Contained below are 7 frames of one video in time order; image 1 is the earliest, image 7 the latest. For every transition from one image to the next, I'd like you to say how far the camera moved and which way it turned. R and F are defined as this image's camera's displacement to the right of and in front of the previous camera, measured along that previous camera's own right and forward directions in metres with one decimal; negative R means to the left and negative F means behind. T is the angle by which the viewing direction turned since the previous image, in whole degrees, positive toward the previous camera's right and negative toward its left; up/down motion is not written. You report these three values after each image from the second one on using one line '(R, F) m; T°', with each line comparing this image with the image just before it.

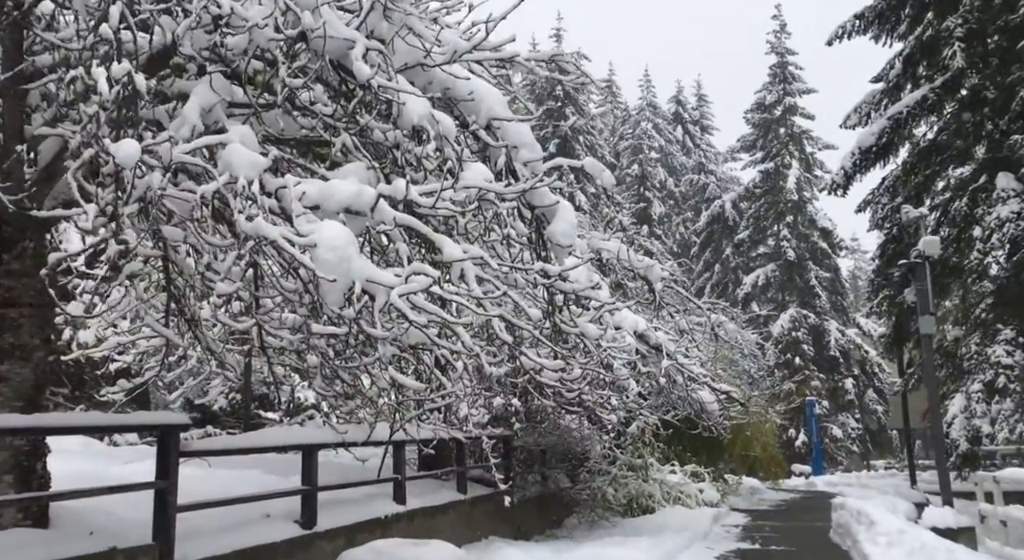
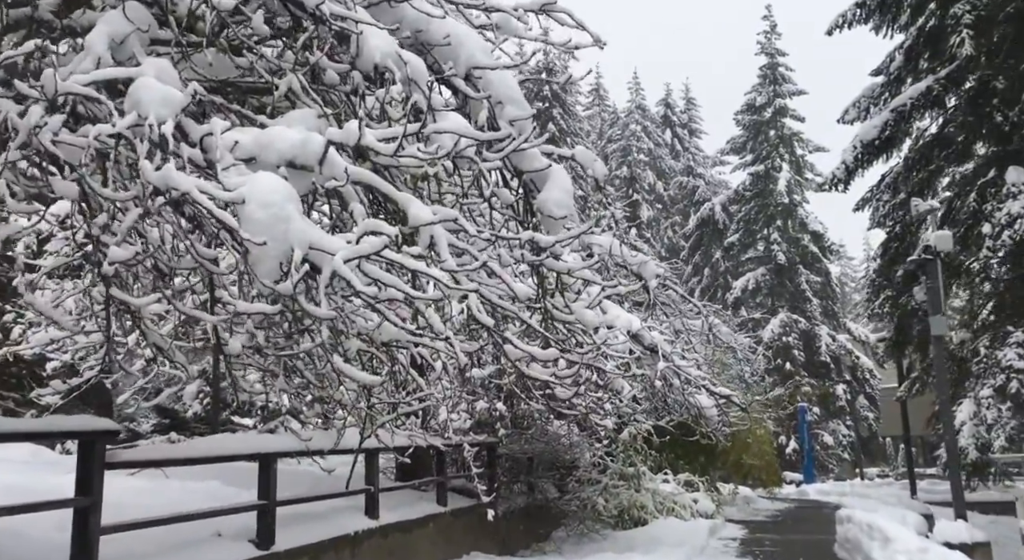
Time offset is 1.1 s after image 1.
(0.0, +0.7) m; +1°
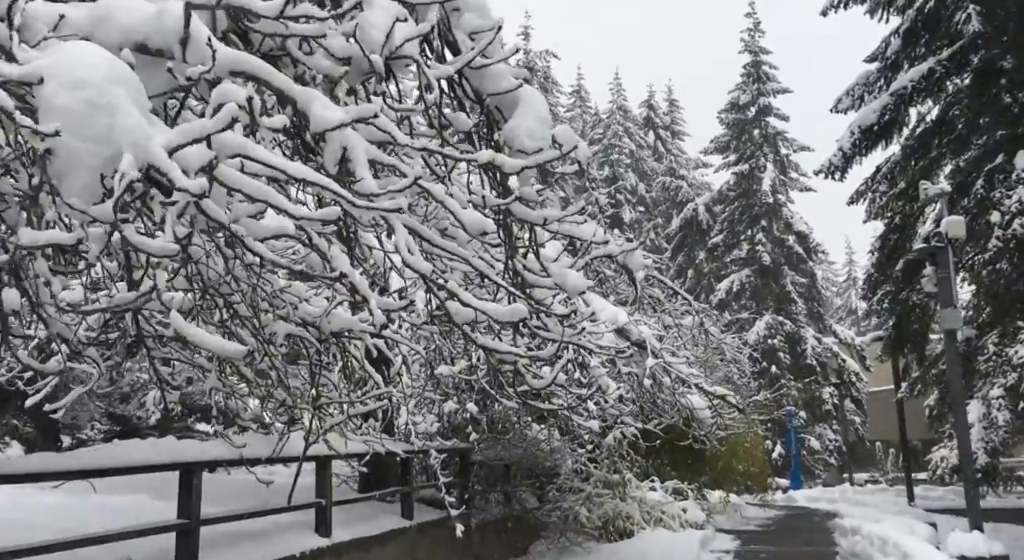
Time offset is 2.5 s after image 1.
(+0.1, +0.8) m; +1°
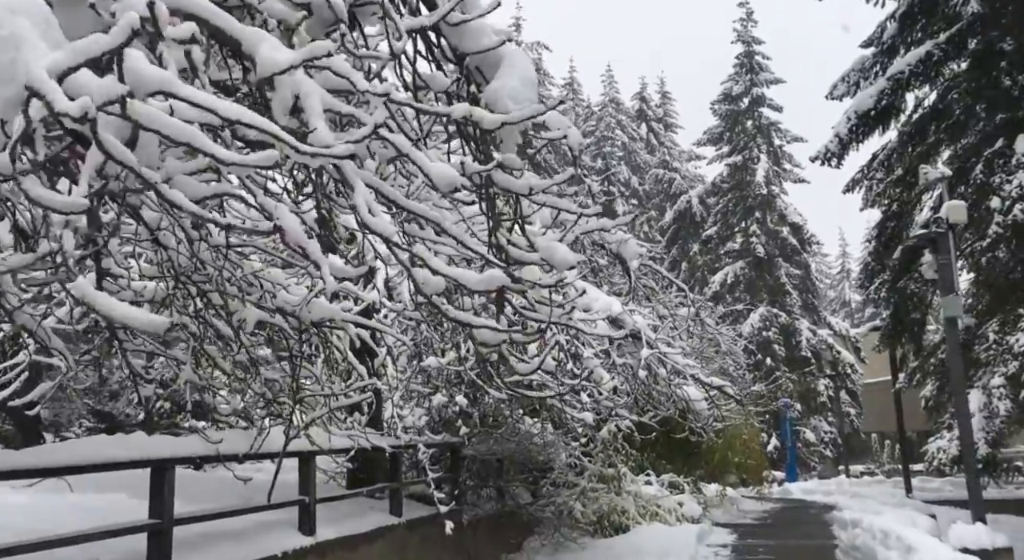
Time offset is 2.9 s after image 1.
(0.0, +0.2) m; 0°
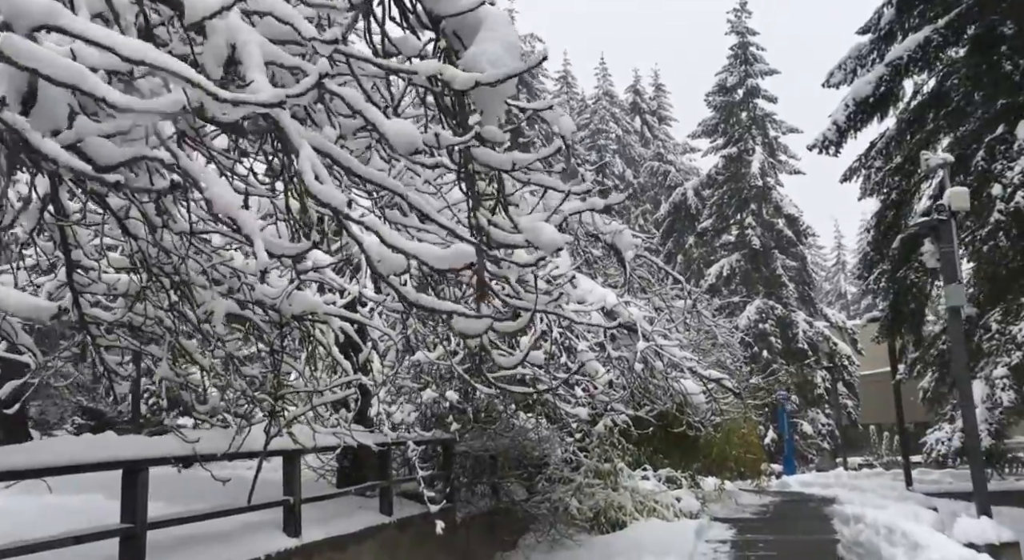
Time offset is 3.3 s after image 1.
(0.0, +0.2) m; 0°
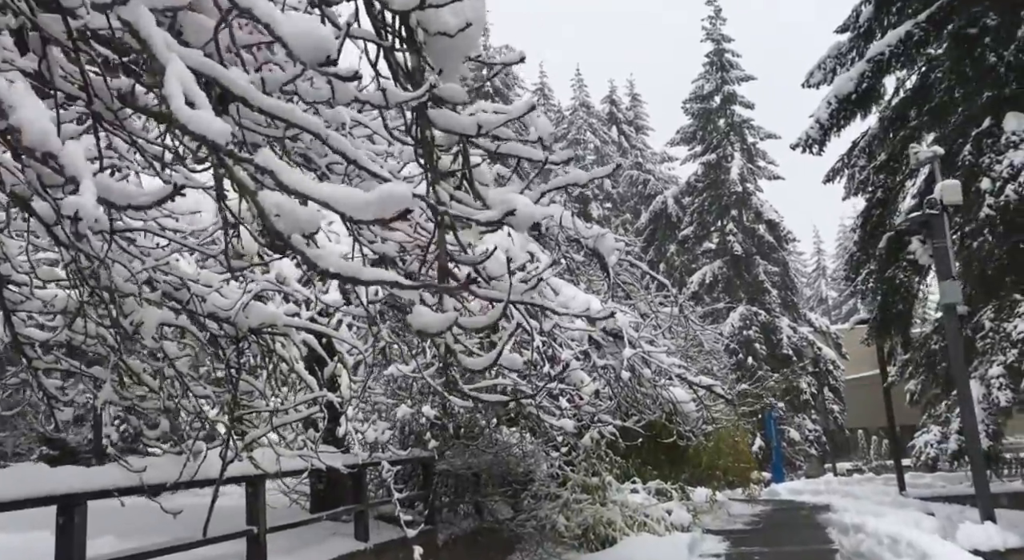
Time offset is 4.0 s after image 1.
(0.0, +0.4) m; +1°
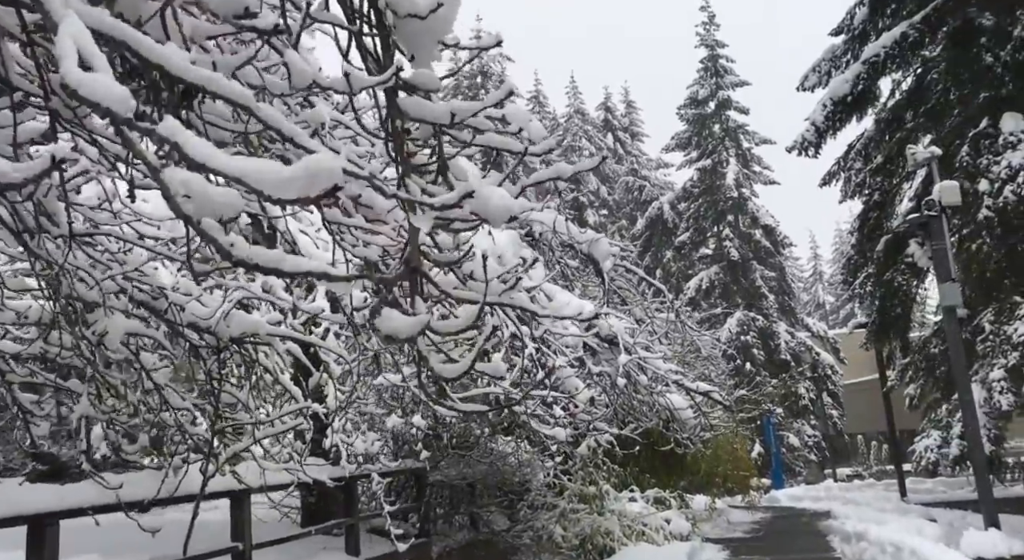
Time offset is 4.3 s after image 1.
(0.0, +0.1) m; 0°
